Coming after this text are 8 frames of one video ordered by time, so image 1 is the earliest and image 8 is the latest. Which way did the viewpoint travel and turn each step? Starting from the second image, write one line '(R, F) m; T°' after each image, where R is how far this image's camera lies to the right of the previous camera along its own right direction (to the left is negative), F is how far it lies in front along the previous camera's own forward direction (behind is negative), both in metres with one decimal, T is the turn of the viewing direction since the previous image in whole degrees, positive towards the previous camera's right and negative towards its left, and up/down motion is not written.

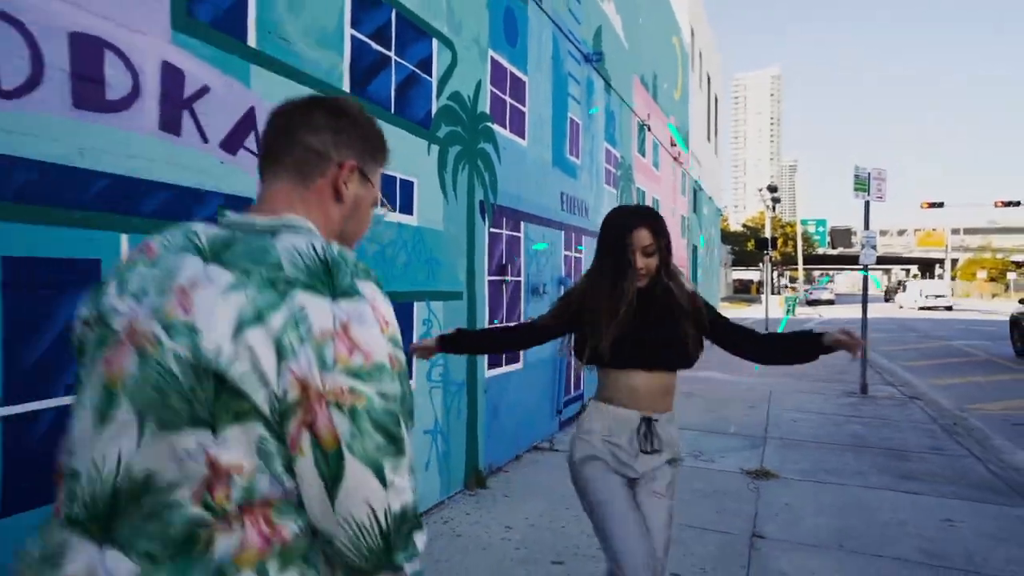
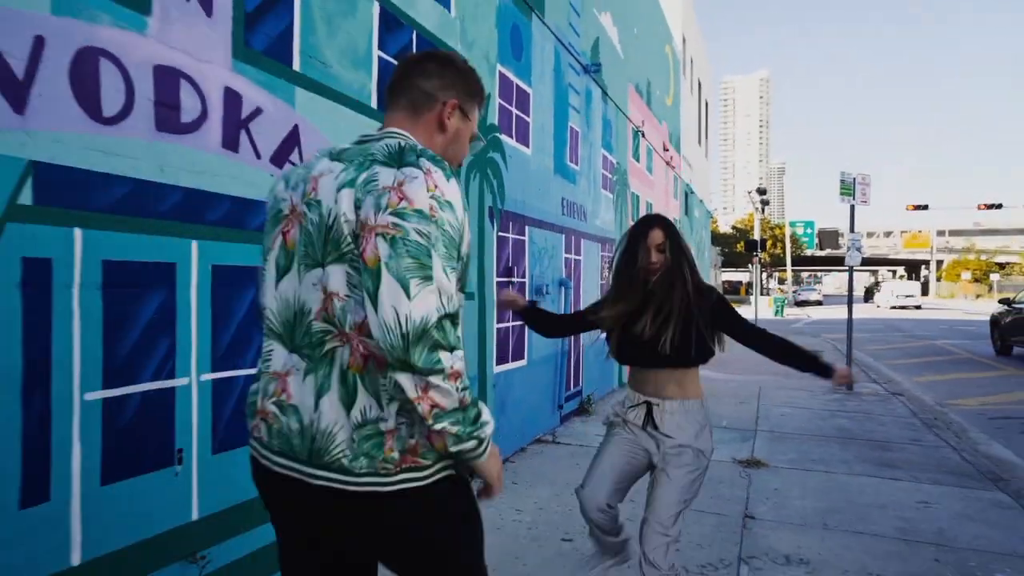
(-0.1, -0.3) m; +1°
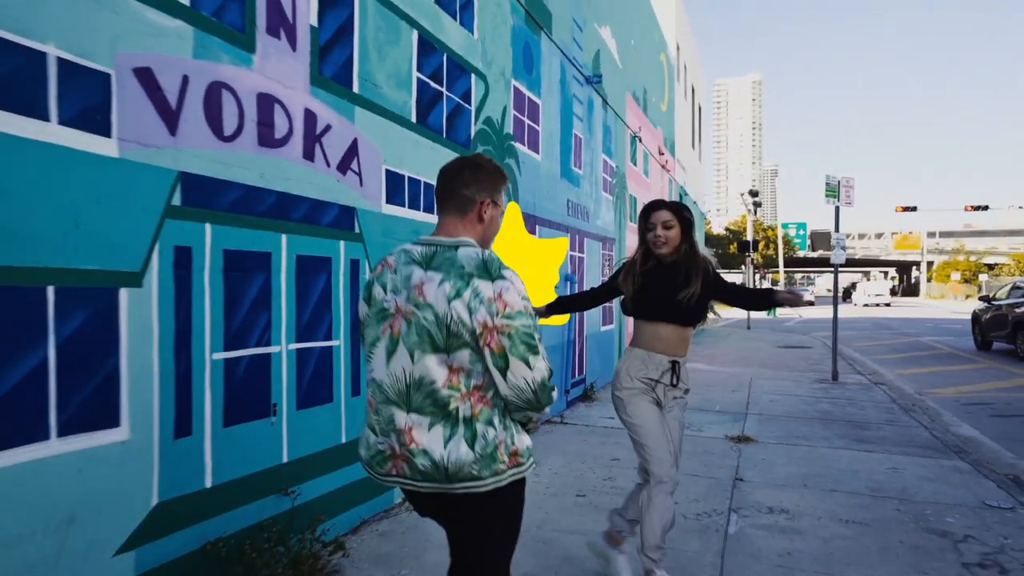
(-0.2, -0.6) m; 0°
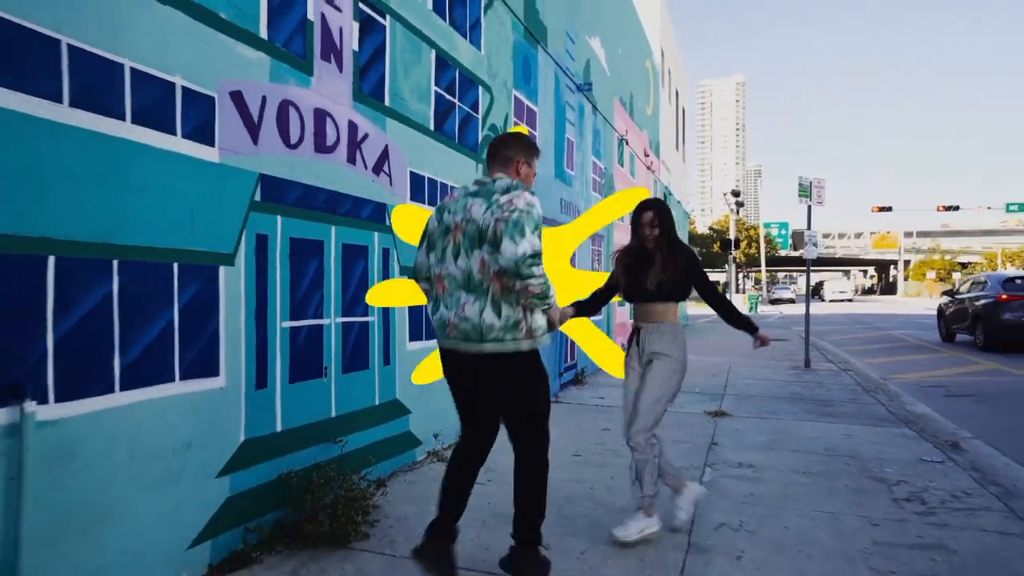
(-0.1, -0.7) m; +1°
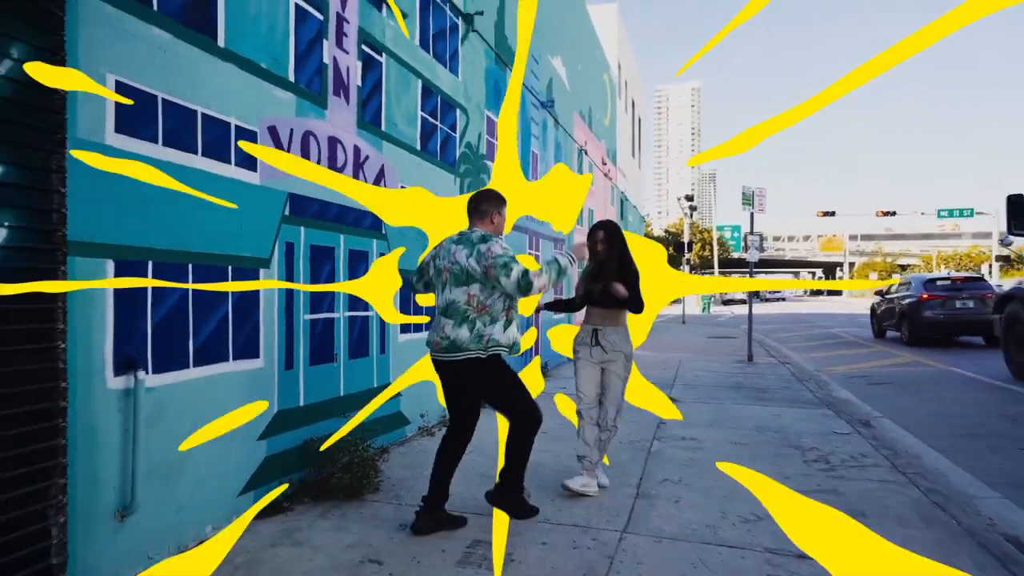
(-0.1, -0.8) m; +3°
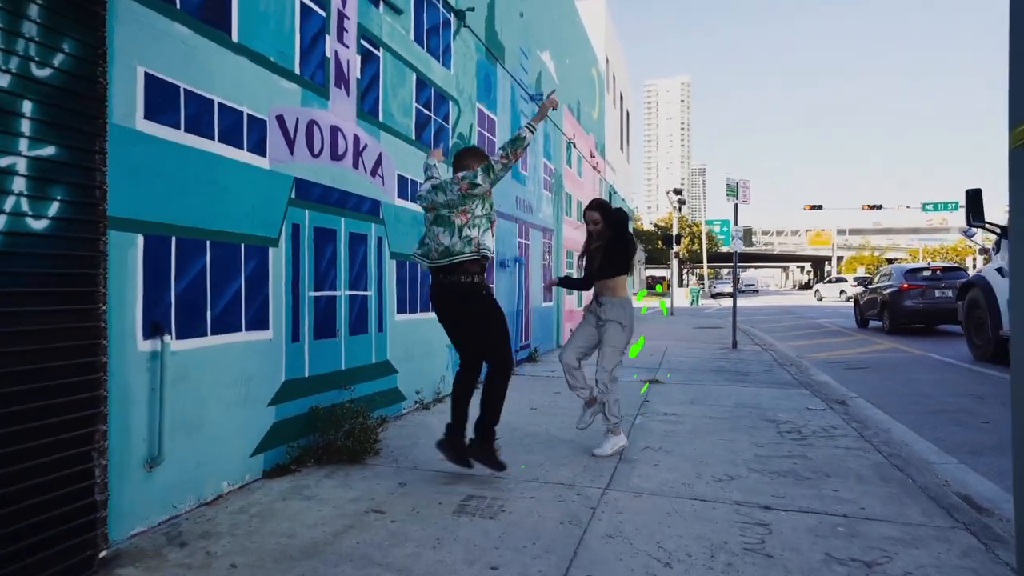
(0.0, -0.3) m; +1°
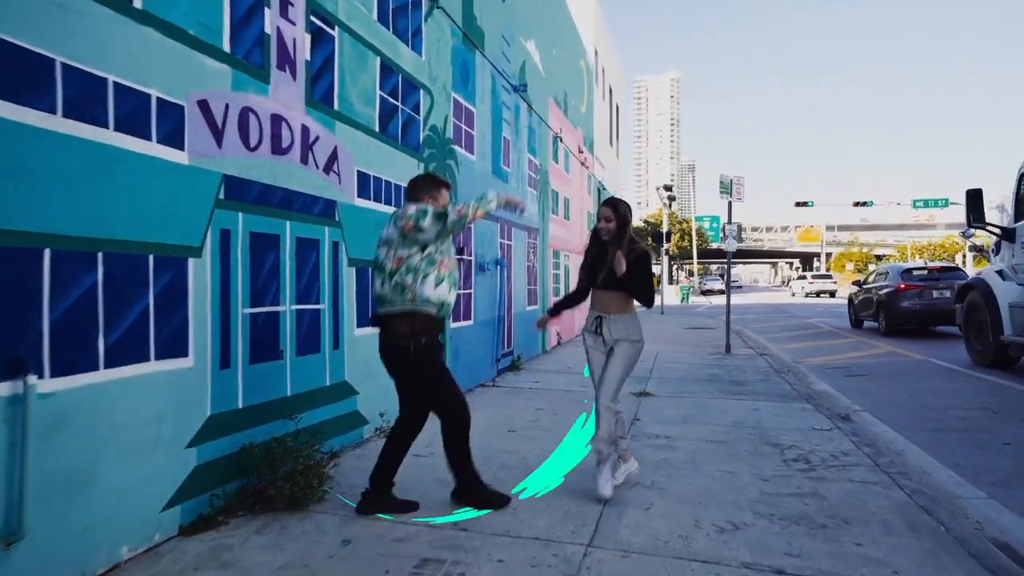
(+0.1, +0.6) m; +1°
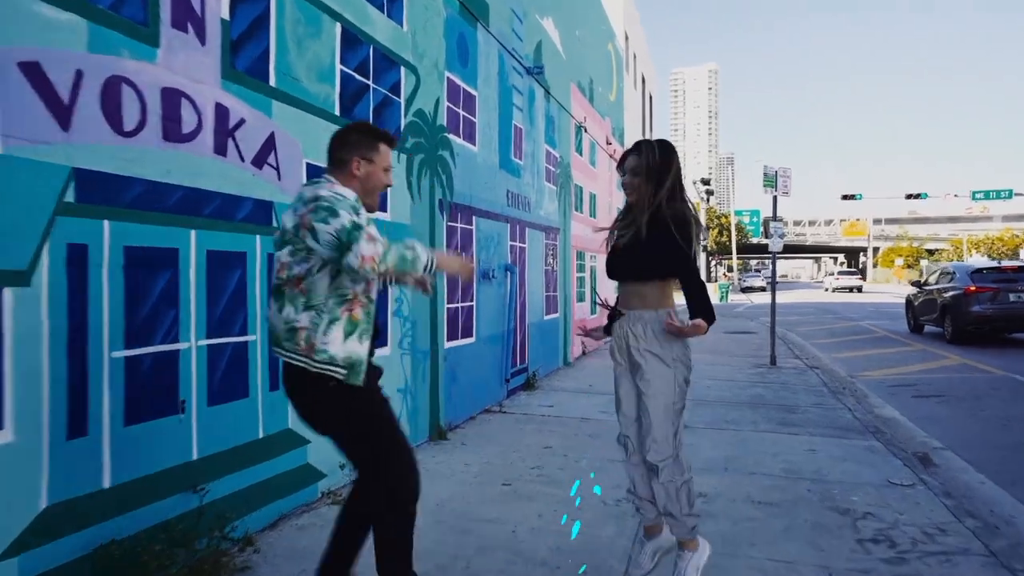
(+0.3, +1.1) m; -3°
